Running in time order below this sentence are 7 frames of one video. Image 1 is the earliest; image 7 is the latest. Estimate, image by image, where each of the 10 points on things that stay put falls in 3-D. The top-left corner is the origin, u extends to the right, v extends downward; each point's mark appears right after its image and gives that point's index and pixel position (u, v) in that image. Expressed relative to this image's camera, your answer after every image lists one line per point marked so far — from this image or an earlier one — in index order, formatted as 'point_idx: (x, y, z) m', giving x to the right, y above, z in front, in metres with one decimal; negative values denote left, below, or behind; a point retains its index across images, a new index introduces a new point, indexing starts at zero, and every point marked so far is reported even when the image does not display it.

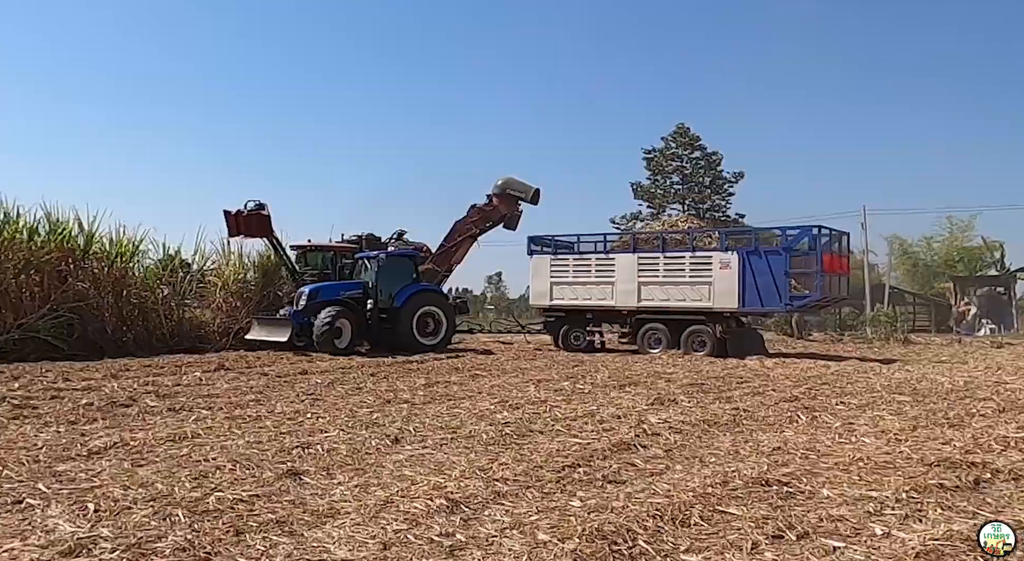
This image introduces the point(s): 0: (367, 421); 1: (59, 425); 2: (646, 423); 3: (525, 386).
0: (-1.2, -1.2, +7.2) m
1: (-3.6, -1.2, +6.8) m
2: (+1.1, -1.1, +6.9) m
3: (+0.2, -1.3, +10.5) m
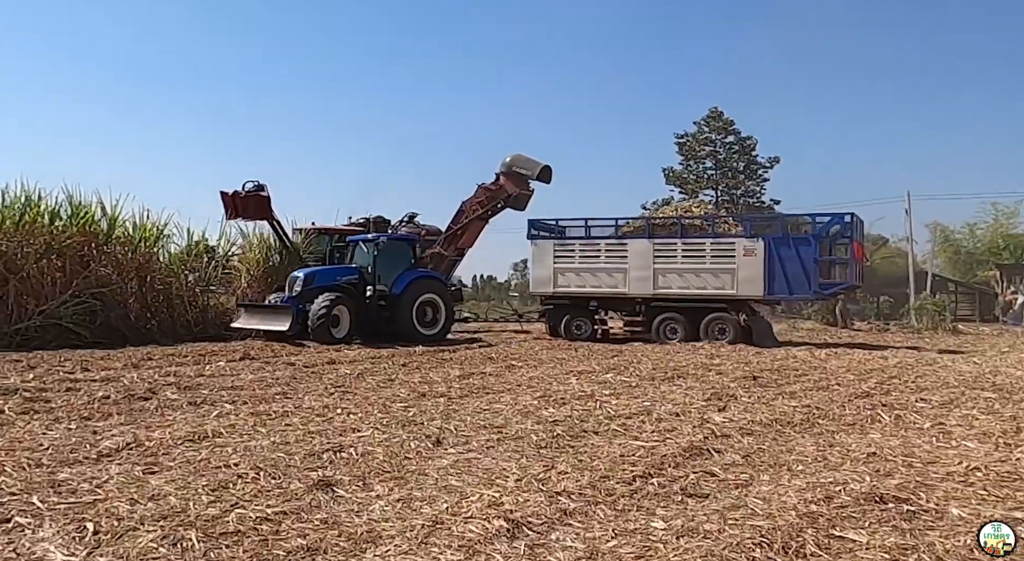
0: (-0.8, -1.1, +6.6) m
1: (-3.3, -1.0, +6.3) m
2: (+1.5, -1.0, +6.2) m
3: (+0.6, -1.2, +9.9) m
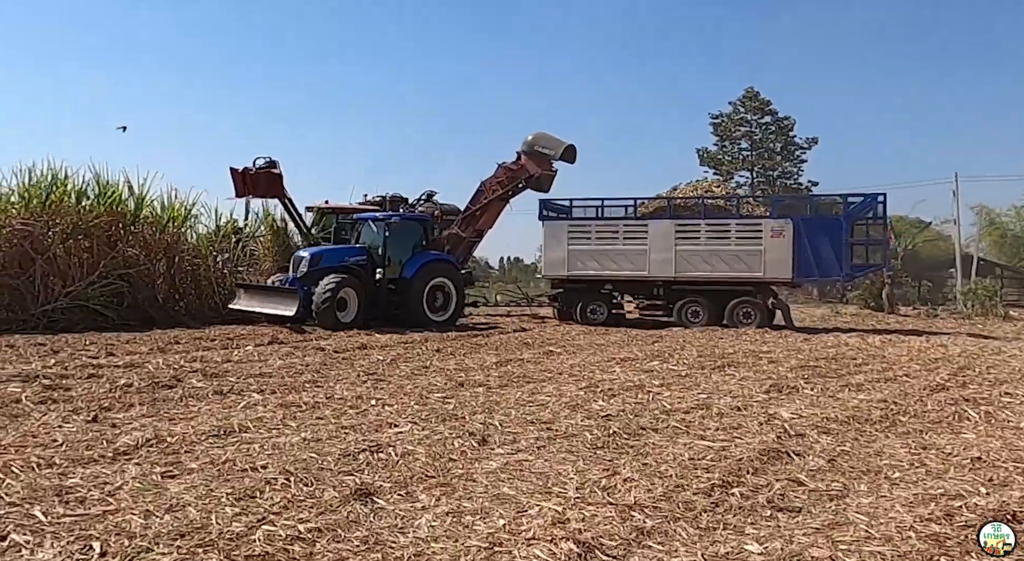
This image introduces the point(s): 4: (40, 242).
0: (-0.5, -1.0, +6.1) m
1: (-2.9, -0.9, +5.9) m
2: (+1.8, -0.9, +5.7) m
3: (+1.1, -1.0, +9.4) m
4: (-6.5, +0.5, +11.8) m
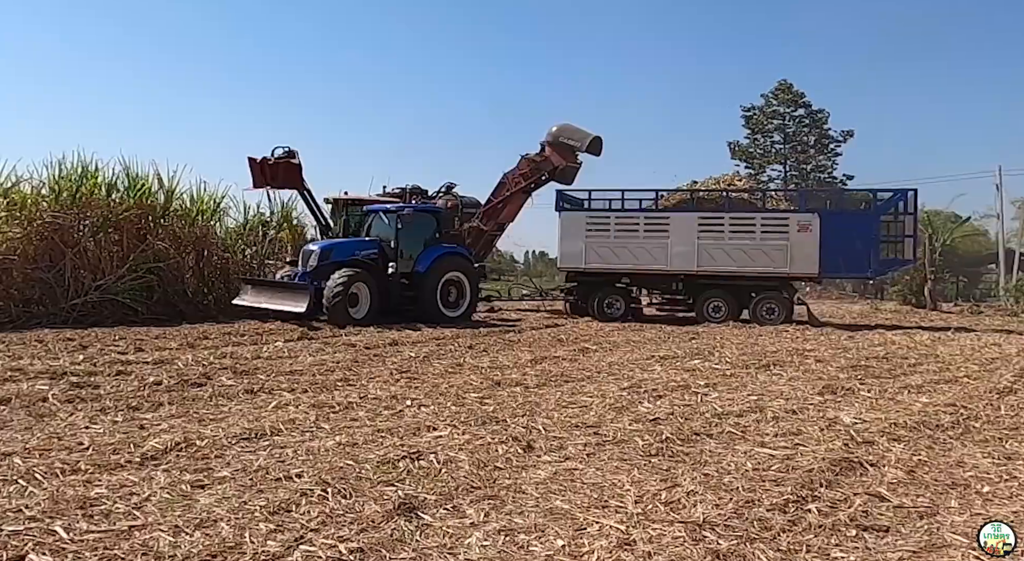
0: (-0.2, -0.9, +5.8) m
1: (-2.7, -0.9, +5.7) m
2: (+2.1, -0.9, +5.3) m
3: (+1.5, -0.9, +9.1) m
4: (-6.1, +0.6, +11.7) m
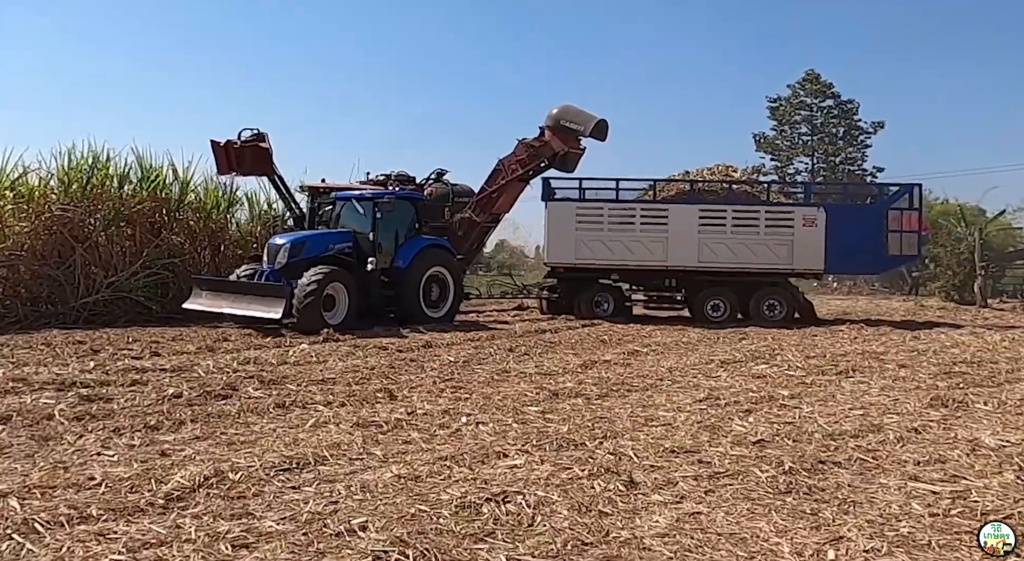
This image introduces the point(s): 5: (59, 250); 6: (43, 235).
0: (+0.2, -0.9, +5.0) m
1: (-2.2, -0.9, +4.9) m
2: (+2.5, -0.9, +4.5) m
3: (+2.0, -0.9, +8.2) m
4: (-5.6, +0.6, +10.9) m
5: (-5.8, +0.4, +10.8) m
6: (-5.9, +0.6, +10.7) m
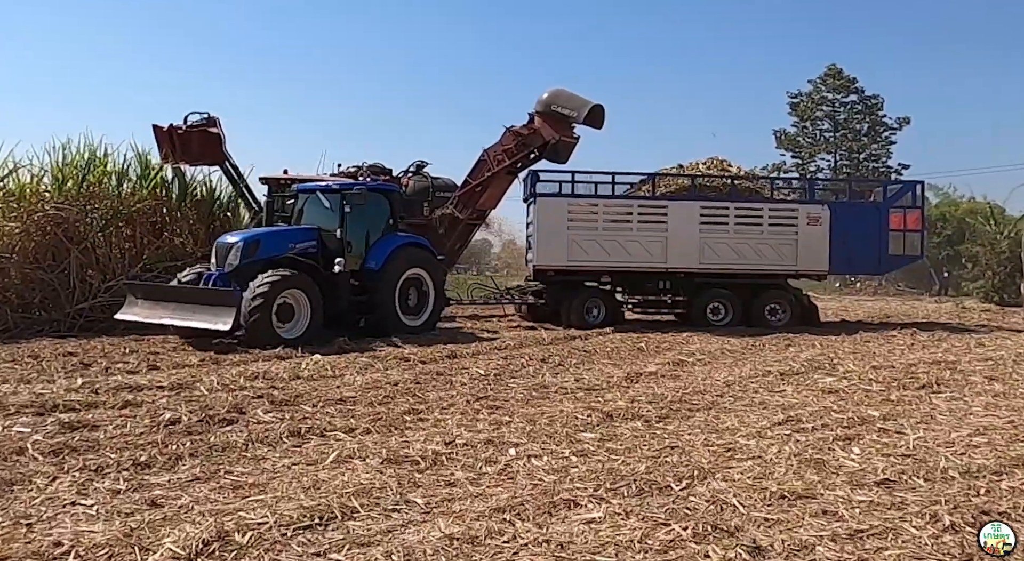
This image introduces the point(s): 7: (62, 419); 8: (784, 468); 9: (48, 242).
0: (+0.6, -0.9, +4.1) m
1: (-1.9, -0.9, +4.1) m
2: (+2.8, -0.9, +3.6) m
3: (+2.3, -0.9, +7.4) m
4: (-5.2, +0.6, +10.1) m
5: (-5.4, +0.3, +10.0) m
6: (-5.6, +0.5, +9.9) m
7: (-2.8, -0.9, +5.3) m
8: (+1.3, -0.9, +4.2) m
9: (-5.5, +0.4, +10.0) m
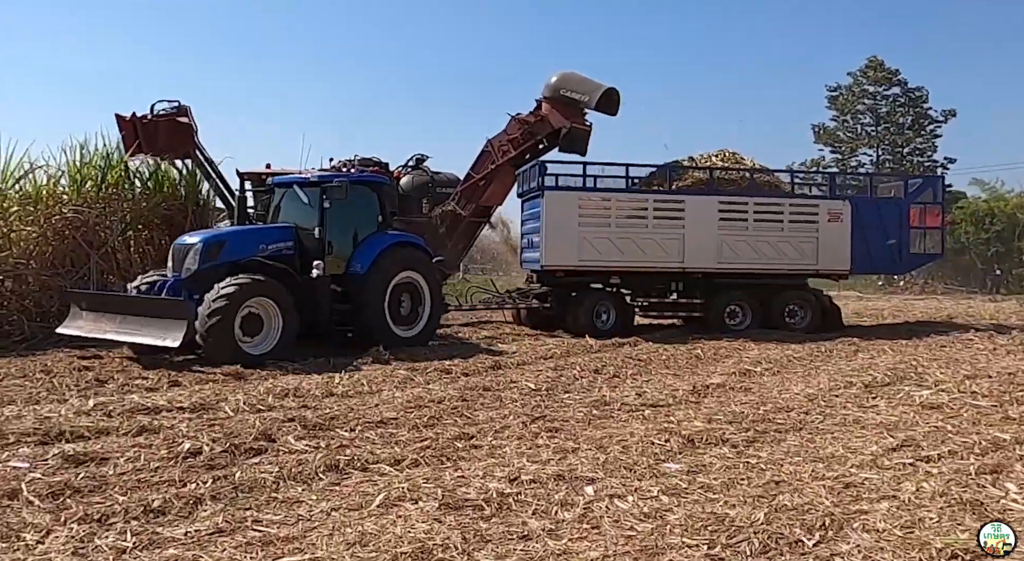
0: (+0.9, -1.0, +3.4) m
1: (-1.5, -1.0, +3.4) m
2: (+3.2, -0.9, +2.8) m
3: (+2.7, -0.9, +6.5) m
4: (-4.7, +0.5, +9.5) m
5: (-4.9, +0.2, +9.4) m
6: (-5.1, +0.4, +9.3) m
7: (-2.4, -0.9, +4.6) m
8: (+1.7, -0.9, +3.5) m
9: (-5.0, +0.3, +9.4) m
